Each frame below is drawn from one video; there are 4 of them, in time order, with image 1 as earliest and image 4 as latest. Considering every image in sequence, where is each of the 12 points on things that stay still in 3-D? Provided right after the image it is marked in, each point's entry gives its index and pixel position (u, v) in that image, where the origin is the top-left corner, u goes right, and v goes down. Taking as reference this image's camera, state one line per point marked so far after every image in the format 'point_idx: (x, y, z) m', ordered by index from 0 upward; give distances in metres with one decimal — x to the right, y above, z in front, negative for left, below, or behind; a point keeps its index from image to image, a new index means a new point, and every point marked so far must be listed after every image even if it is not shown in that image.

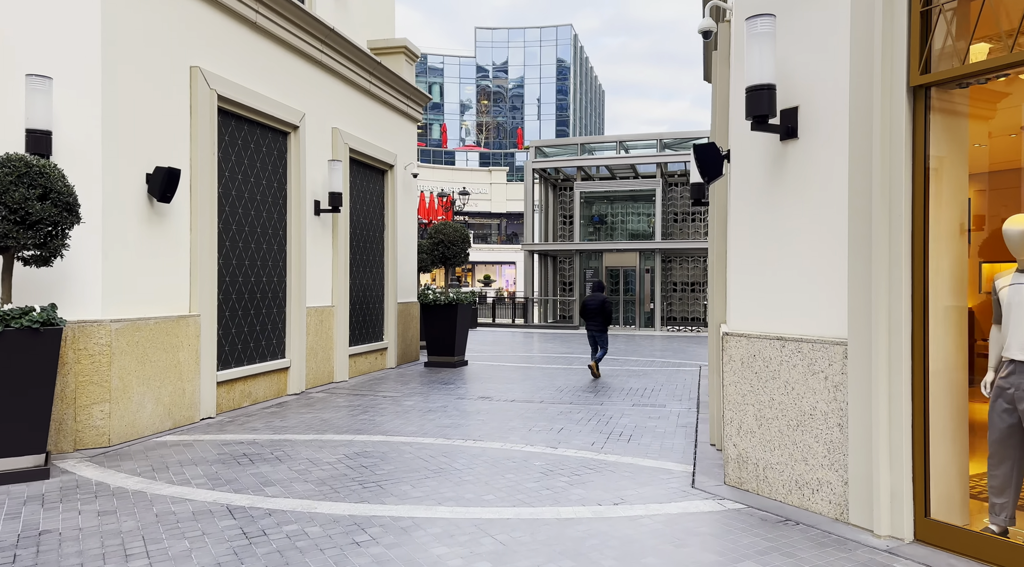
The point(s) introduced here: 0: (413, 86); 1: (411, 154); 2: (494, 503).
0: (-1.9, +3.8, +15.0) m
1: (-2.0, +2.6, +15.5) m
2: (-0.1, -1.6, +5.7) m
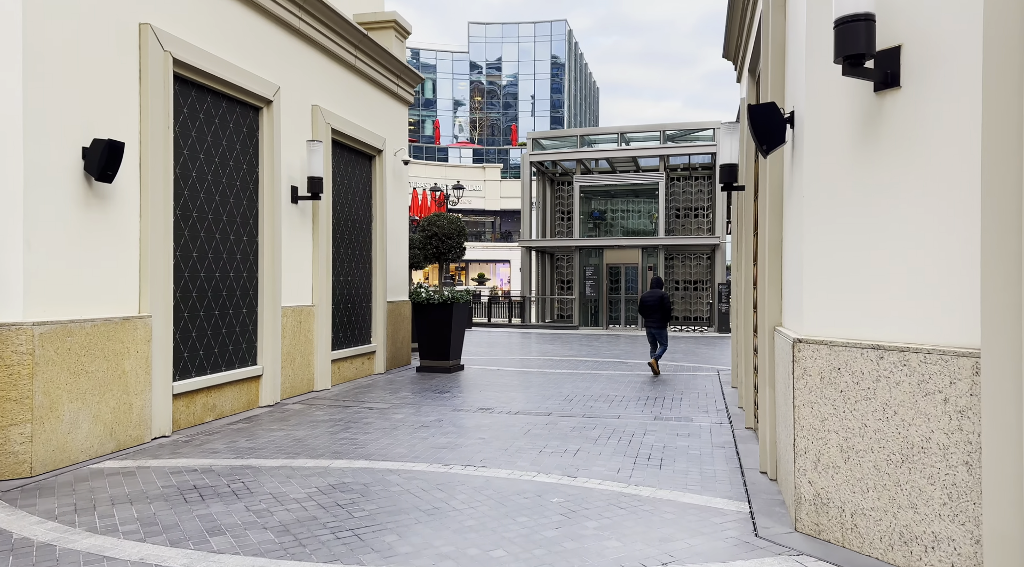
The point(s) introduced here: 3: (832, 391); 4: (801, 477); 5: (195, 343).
0: (-1.9, +3.8, +13.6) m
1: (-2.0, +2.6, +14.1) m
2: (0.0, -1.6, +4.4) m
3: (+1.9, -0.6, +4.7) m
4: (+1.8, -1.2, +4.9) m
5: (-3.5, -0.7, +8.6) m
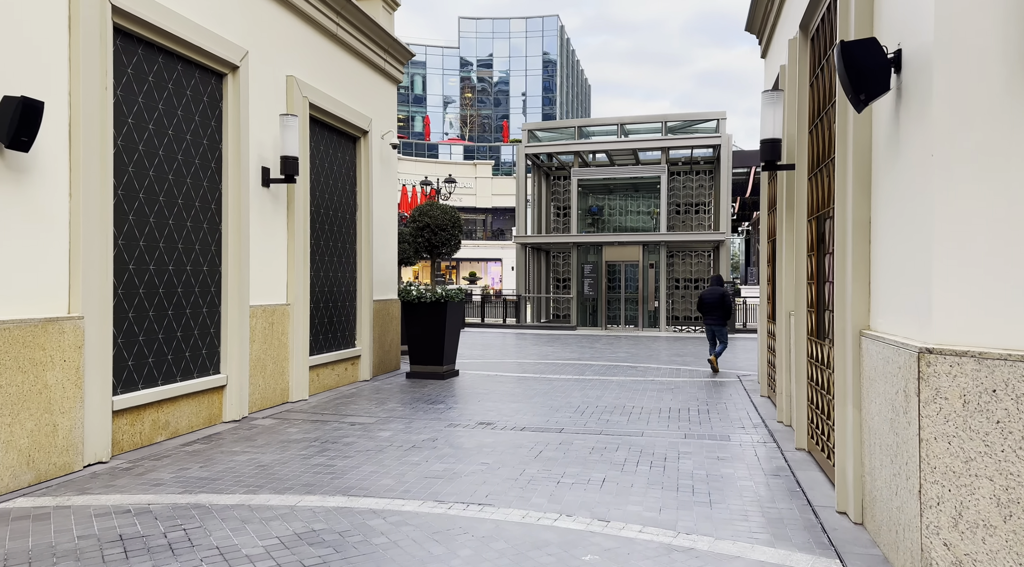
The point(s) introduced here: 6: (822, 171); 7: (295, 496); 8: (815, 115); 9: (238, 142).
0: (-1.9, +3.9, +12.3) m
1: (-2.0, +2.7, +12.8) m
2: (+0.1, -1.5, +3.1) m
3: (+2.0, -0.6, +3.4) m
4: (+1.9, -1.2, +3.6) m
5: (-3.4, -0.6, +7.2) m
6: (+2.7, +0.9, +6.7) m
7: (-1.6, -1.5, +5.6) m
8: (+2.8, +1.5, +7.1) m
9: (-3.0, +1.5, +8.5) m
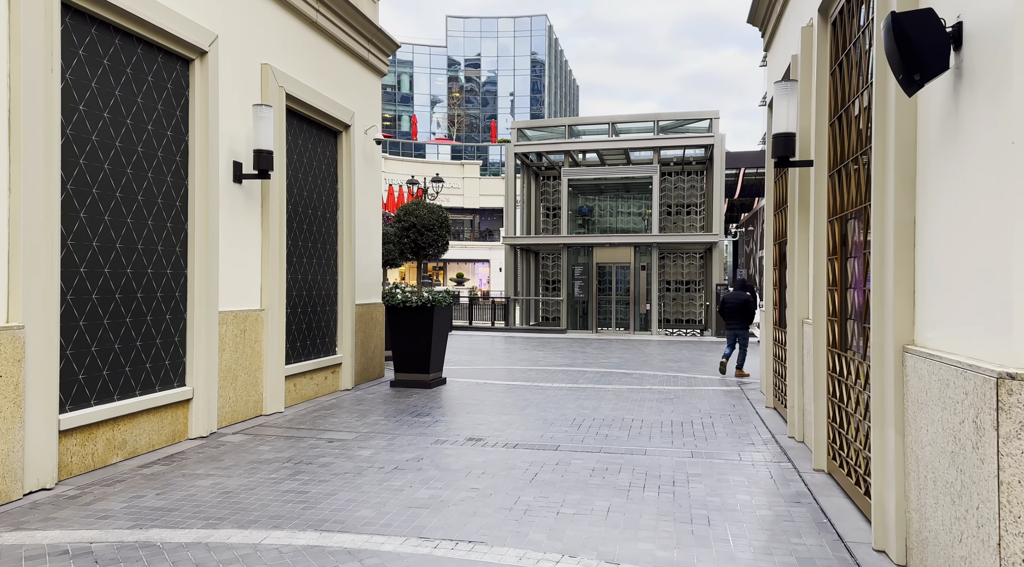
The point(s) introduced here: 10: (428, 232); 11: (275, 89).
0: (-2.0, +3.8, +11.6) m
1: (-2.1, +2.6, +12.1) m
2: (+0.1, -1.6, +2.4) m
3: (+2.1, -0.6, +2.8) m
4: (+1.9, -1.2, +3.0) m
5: (-3.5, -0.6, +6.5) m
6: (+2.6, +0.9, +6.1) m
7: (-1.6, -1.6, +5.0) m
8: (+2.7, +1.5, +6.5) m
9: (-3.0, +1.5, +7.8) m
10: (-1.9, +1.1, +17.4) m
11: (-2.7, +2.2, +9.0) m
